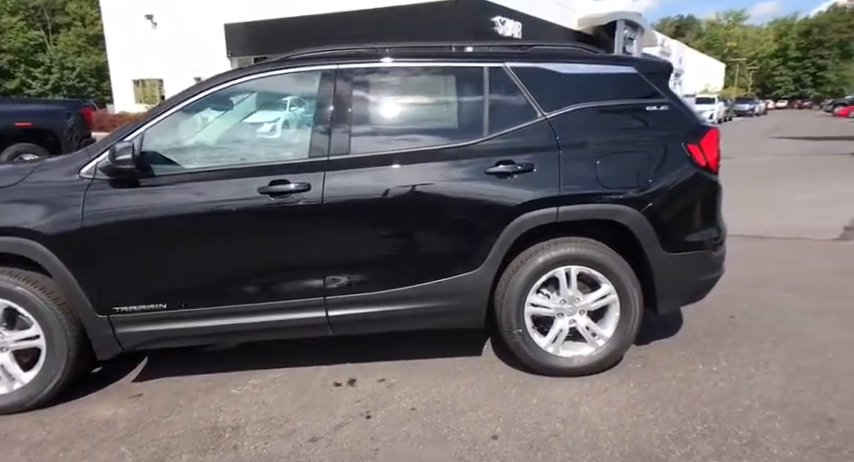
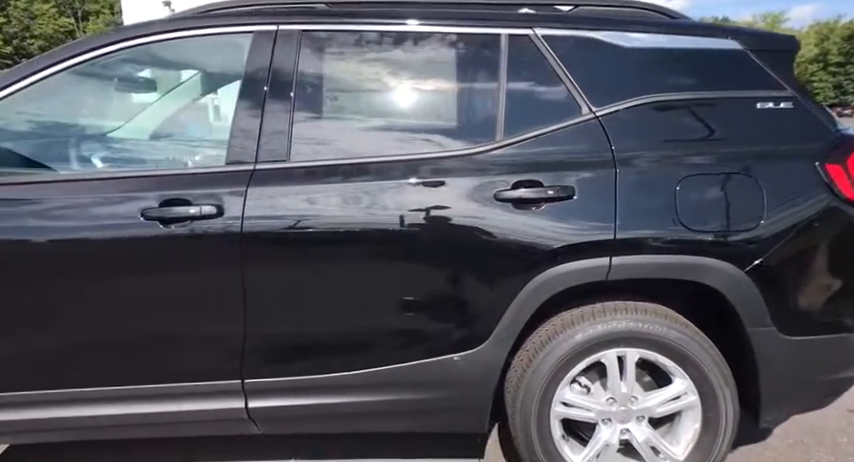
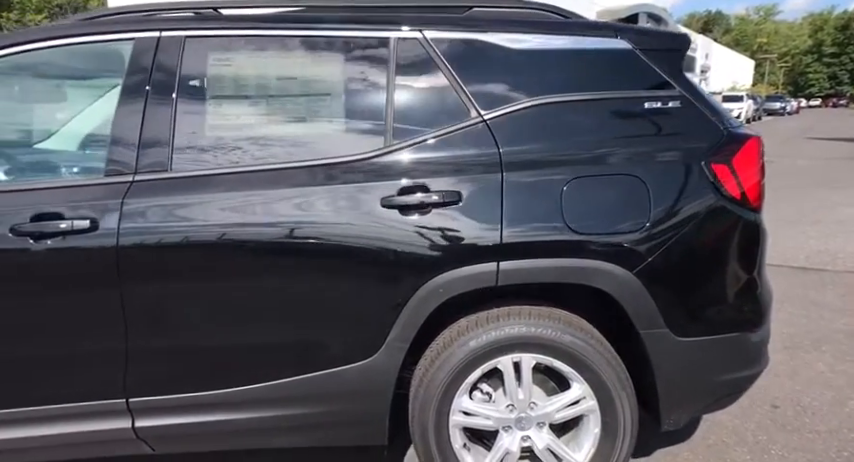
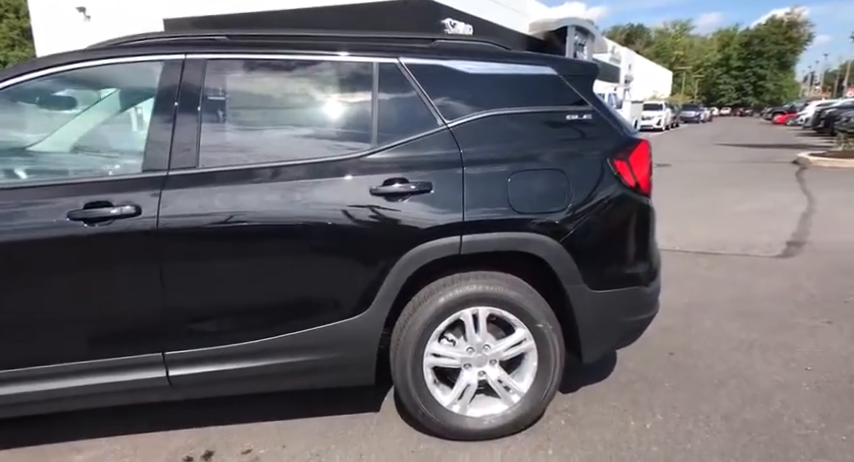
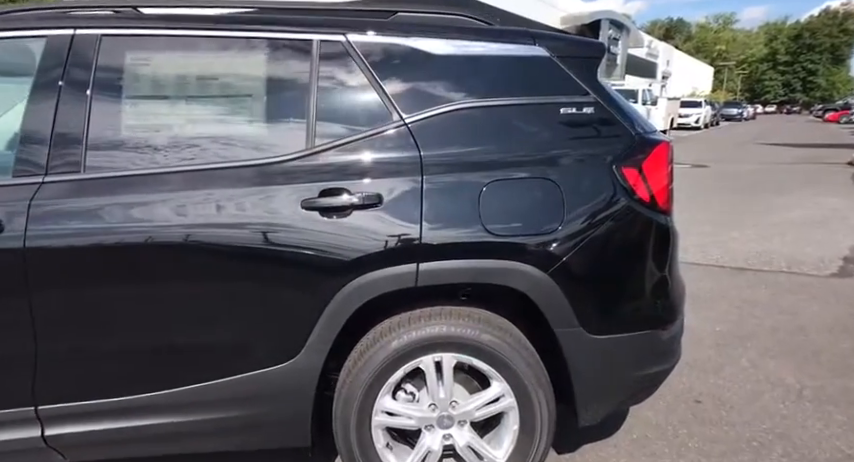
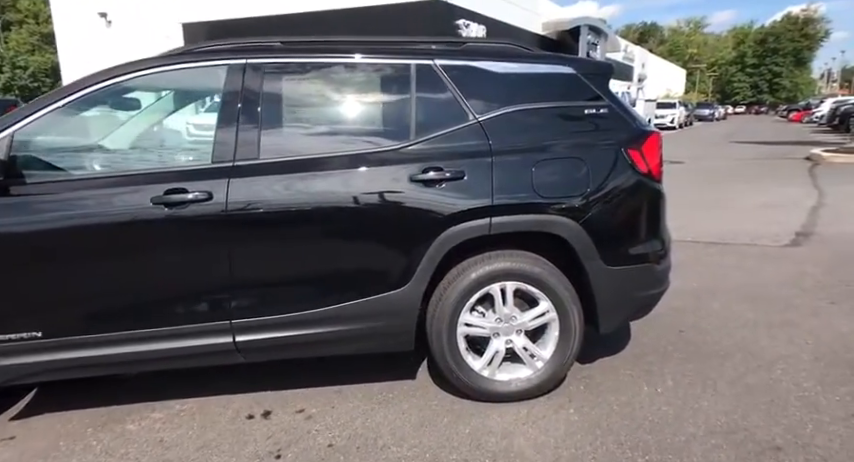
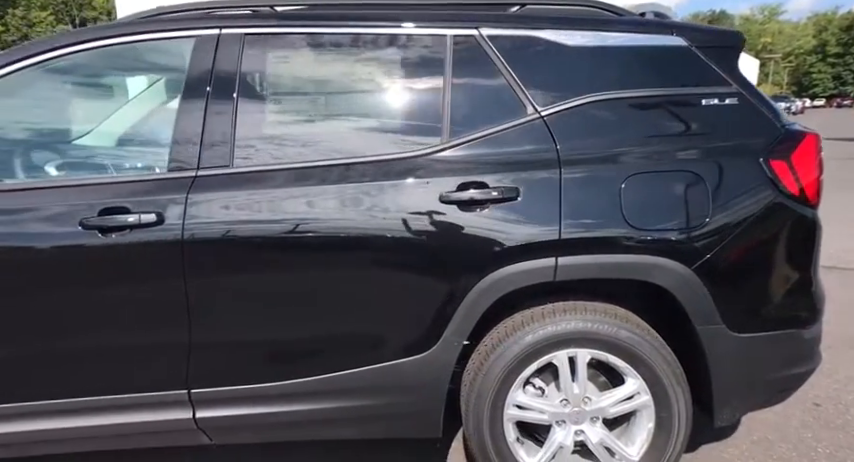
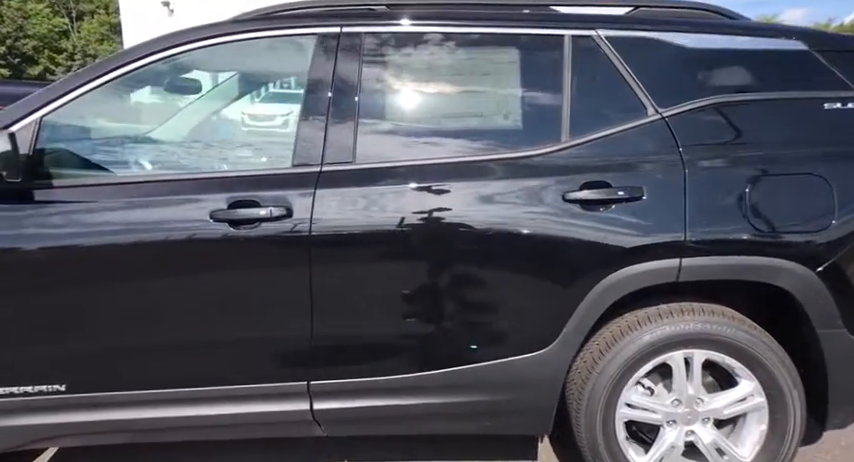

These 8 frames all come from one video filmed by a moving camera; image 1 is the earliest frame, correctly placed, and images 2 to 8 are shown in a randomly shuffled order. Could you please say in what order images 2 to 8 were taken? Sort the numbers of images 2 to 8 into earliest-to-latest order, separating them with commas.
6, 4, 5, 3, 7, 2, 8
